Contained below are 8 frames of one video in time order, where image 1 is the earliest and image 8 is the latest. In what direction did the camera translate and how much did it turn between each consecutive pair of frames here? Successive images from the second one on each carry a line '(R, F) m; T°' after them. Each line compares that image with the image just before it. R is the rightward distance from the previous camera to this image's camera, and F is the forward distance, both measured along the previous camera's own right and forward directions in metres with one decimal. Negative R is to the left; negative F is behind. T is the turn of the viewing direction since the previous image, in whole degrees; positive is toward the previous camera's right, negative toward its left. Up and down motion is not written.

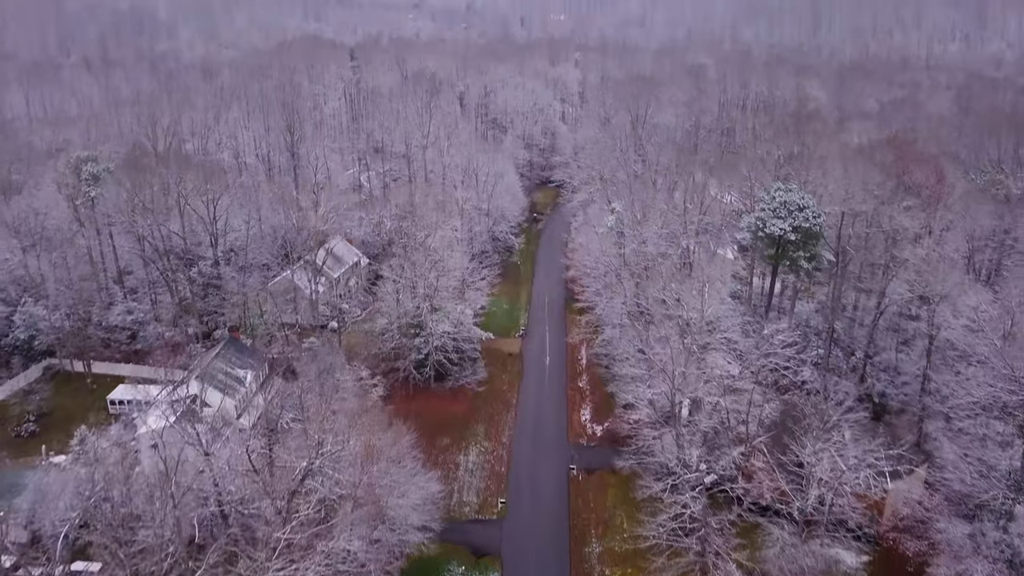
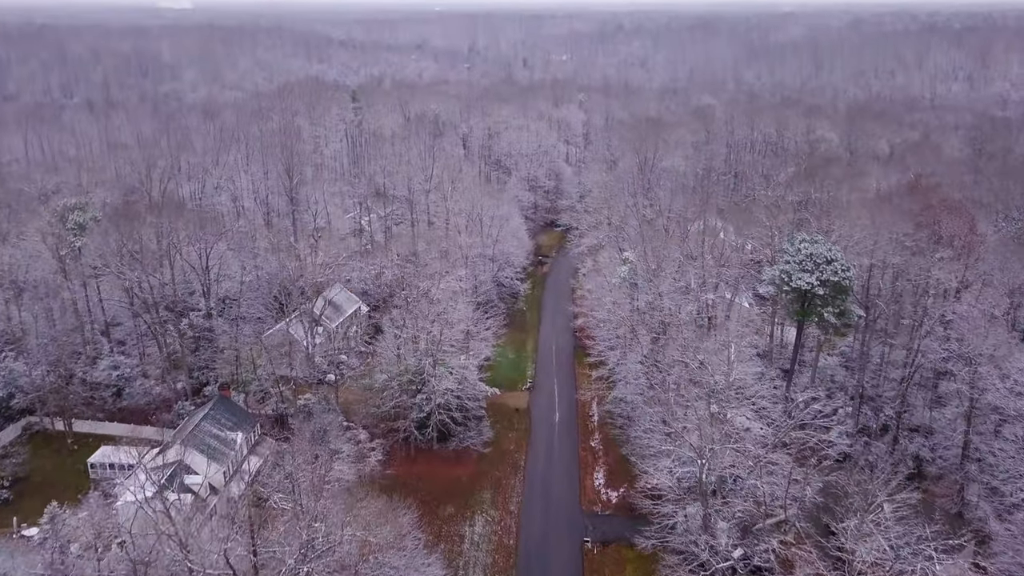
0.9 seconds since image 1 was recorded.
(-0.2, +1.3) m; 0°
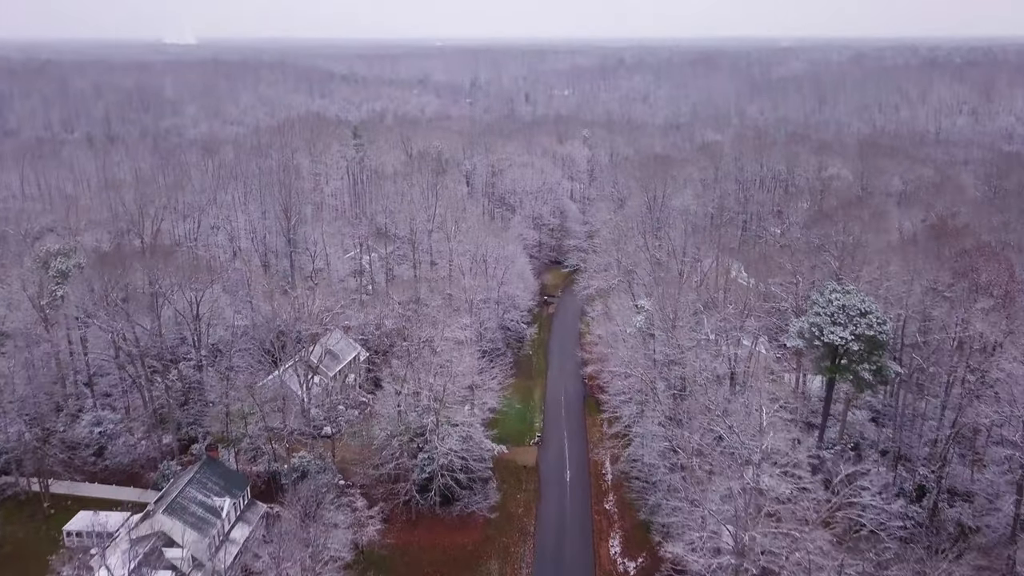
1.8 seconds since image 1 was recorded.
(-0.2, +1.3) m; 0°
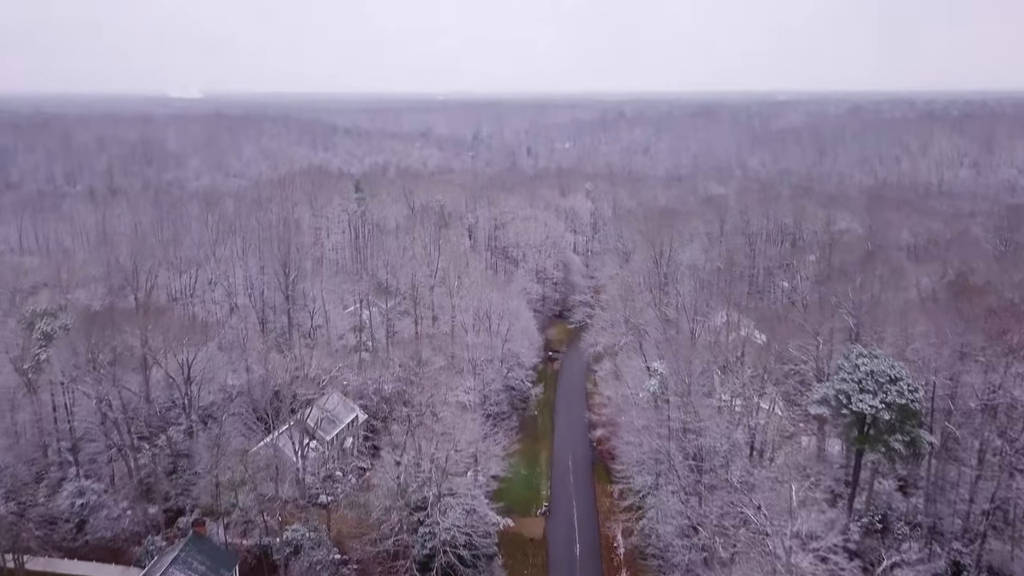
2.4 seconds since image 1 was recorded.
(-0.1, +1.0) m; 0°
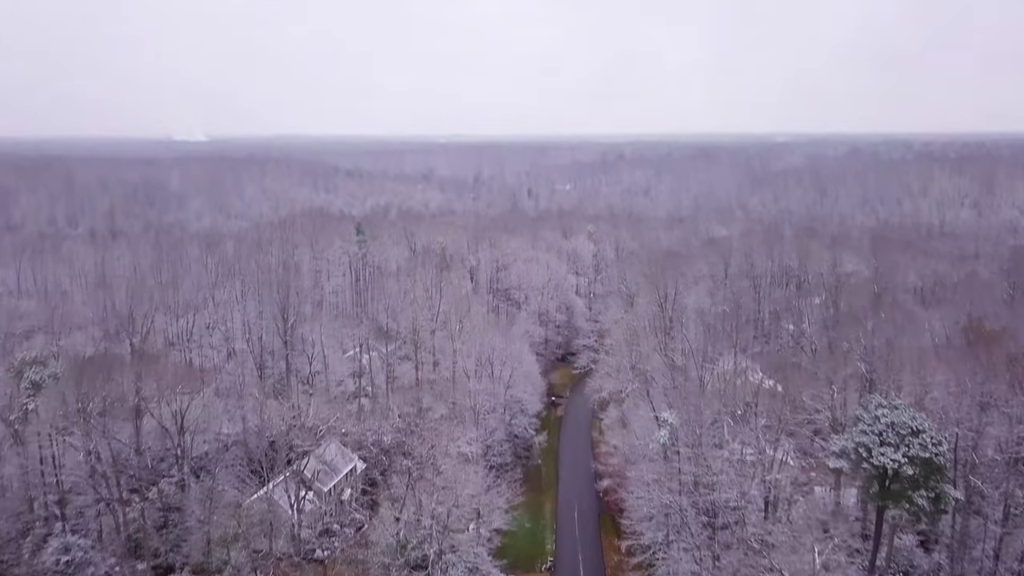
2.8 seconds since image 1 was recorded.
(-0.1, +0.6) m; 0°
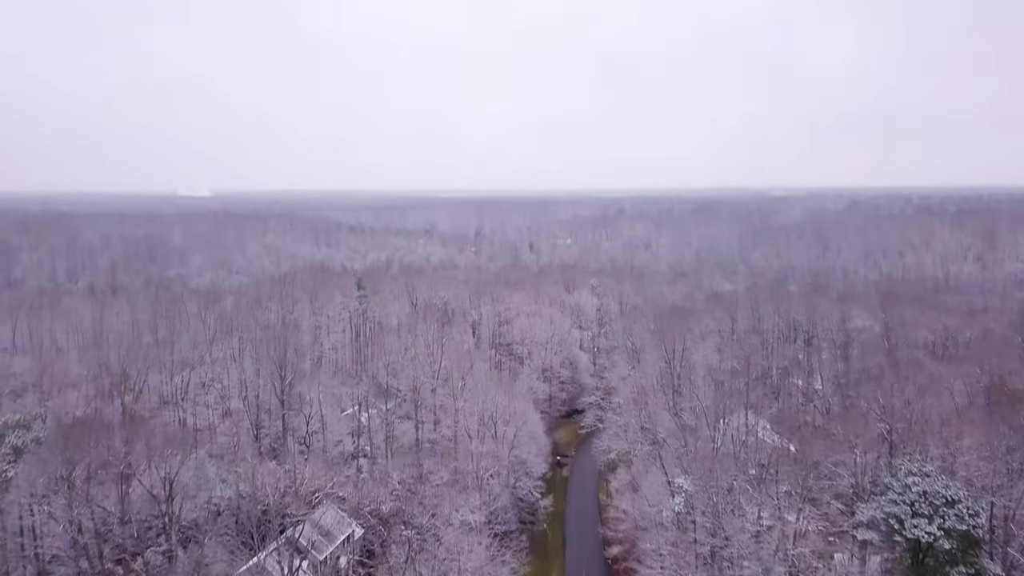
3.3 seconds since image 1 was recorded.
(-0.1, +0.8) m; 0°
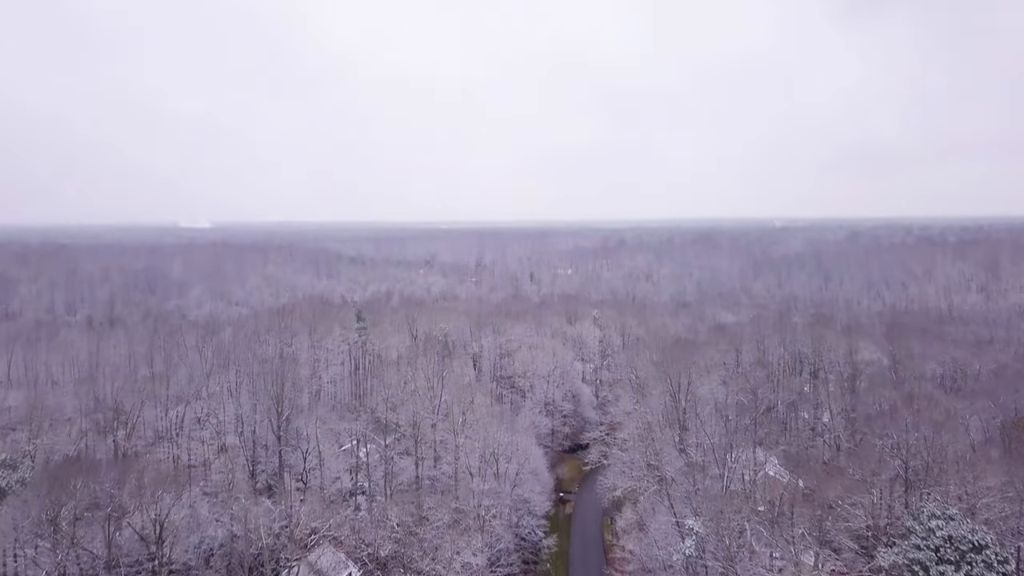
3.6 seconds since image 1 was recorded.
(-0.1, +0.6) m; 0°
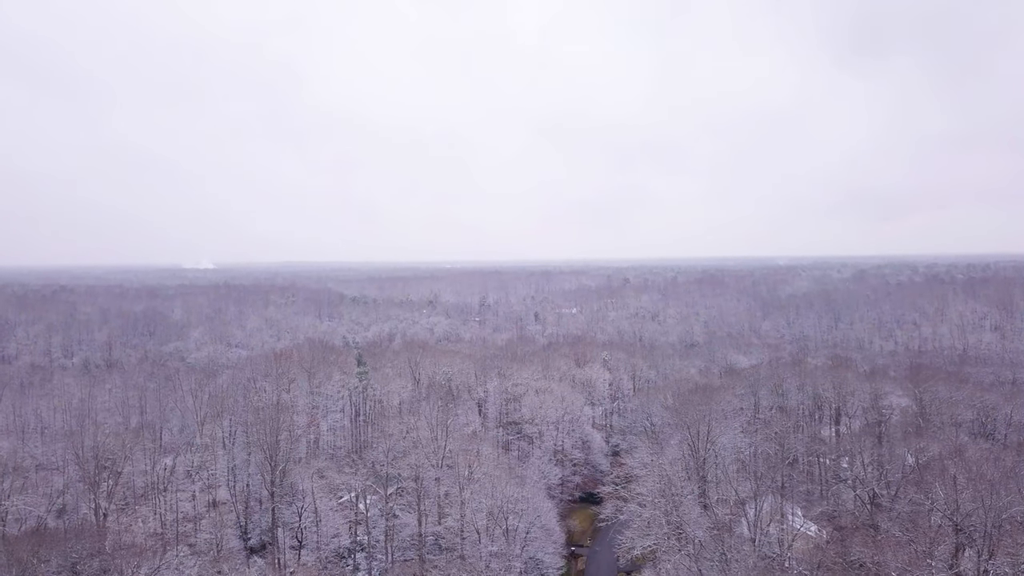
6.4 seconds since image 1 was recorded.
(-0.2, +1.7) m; 0°
